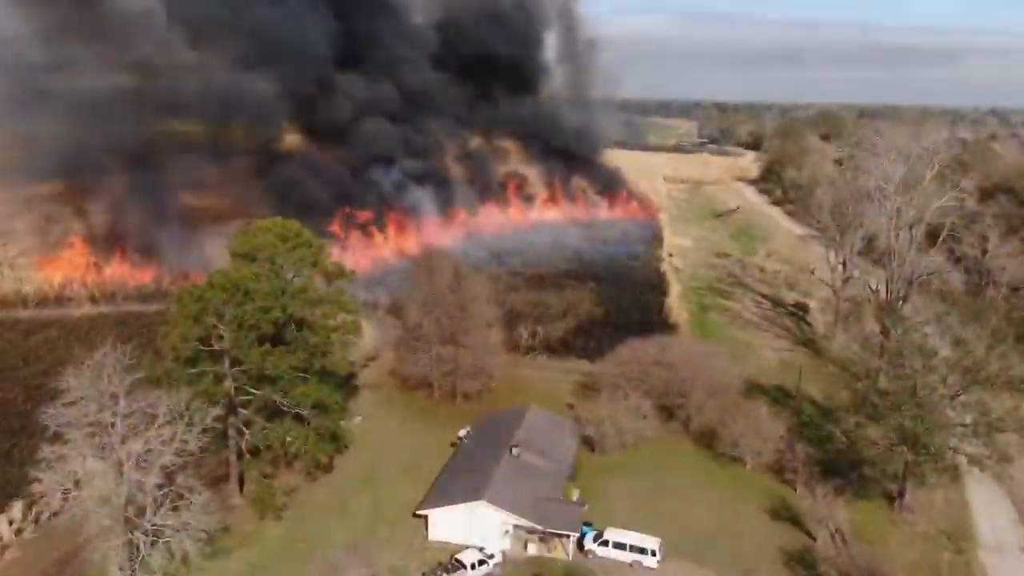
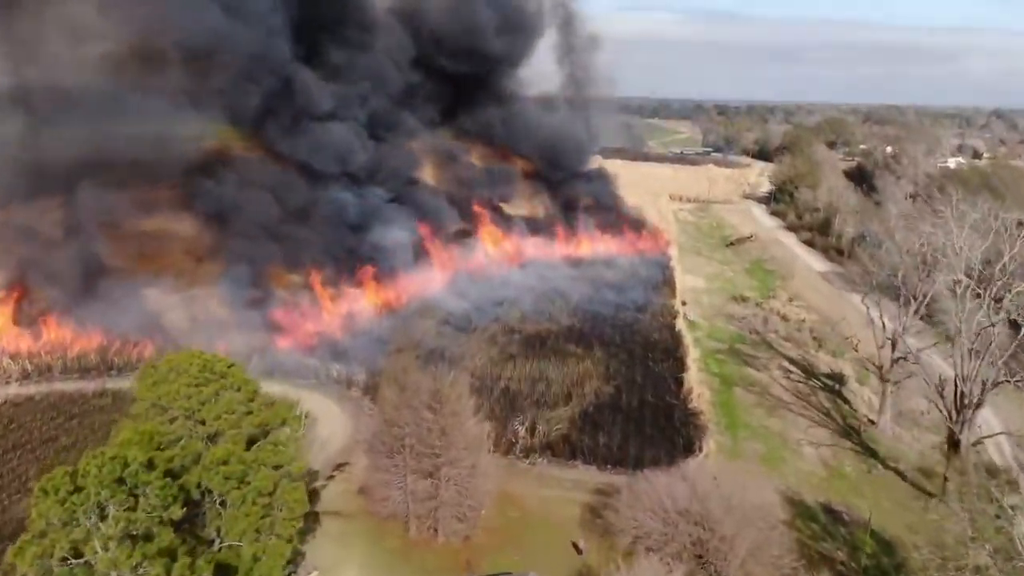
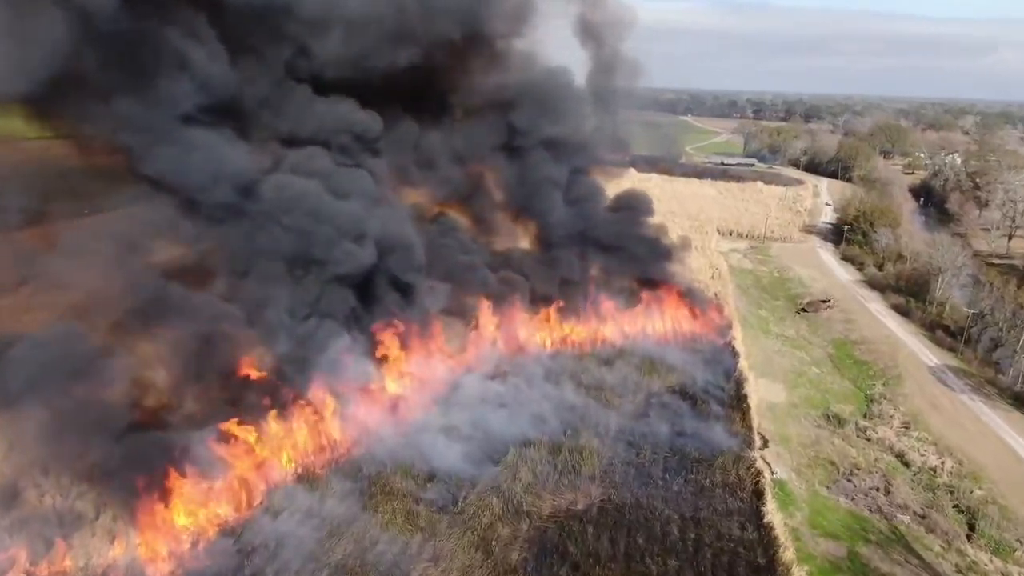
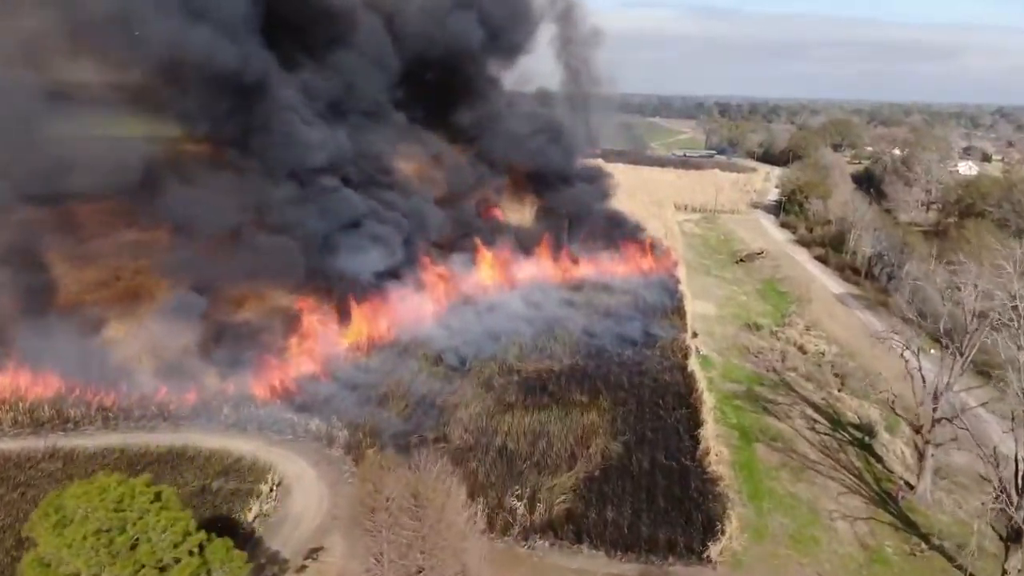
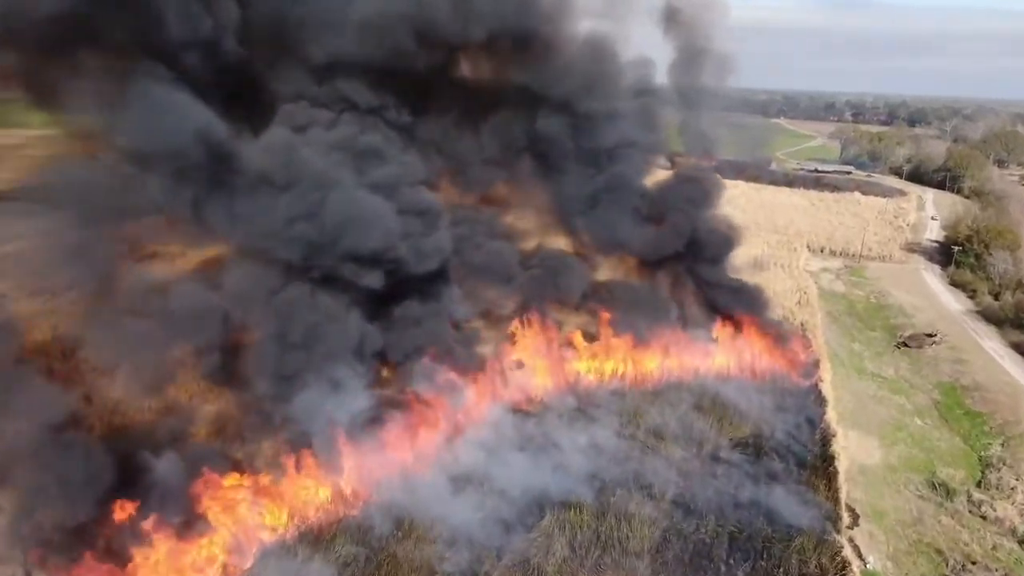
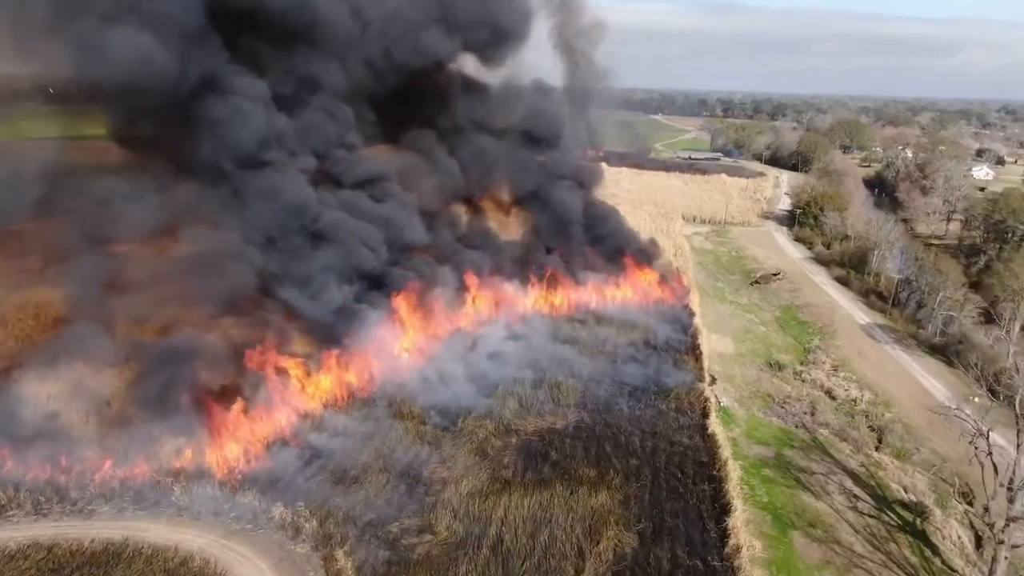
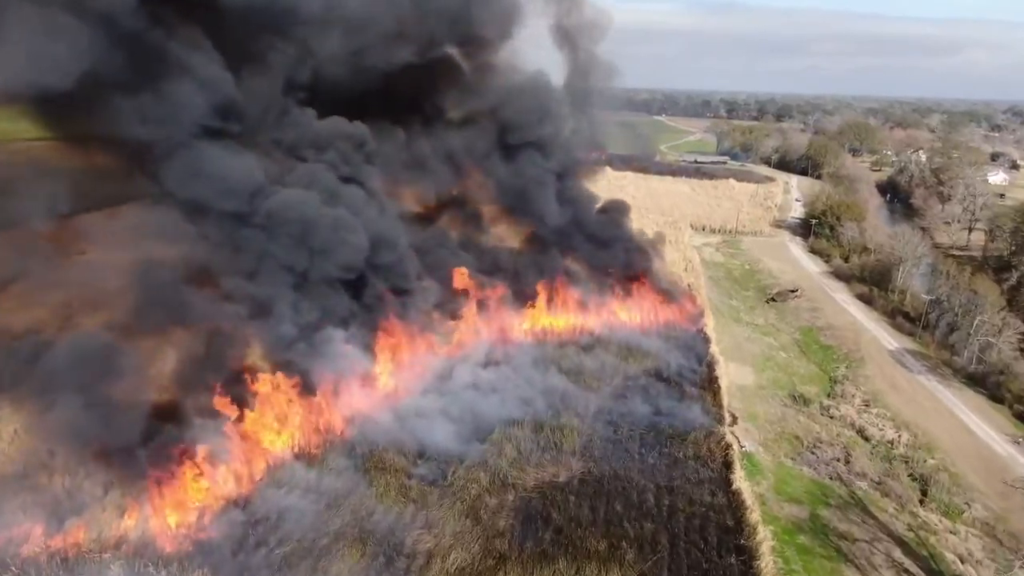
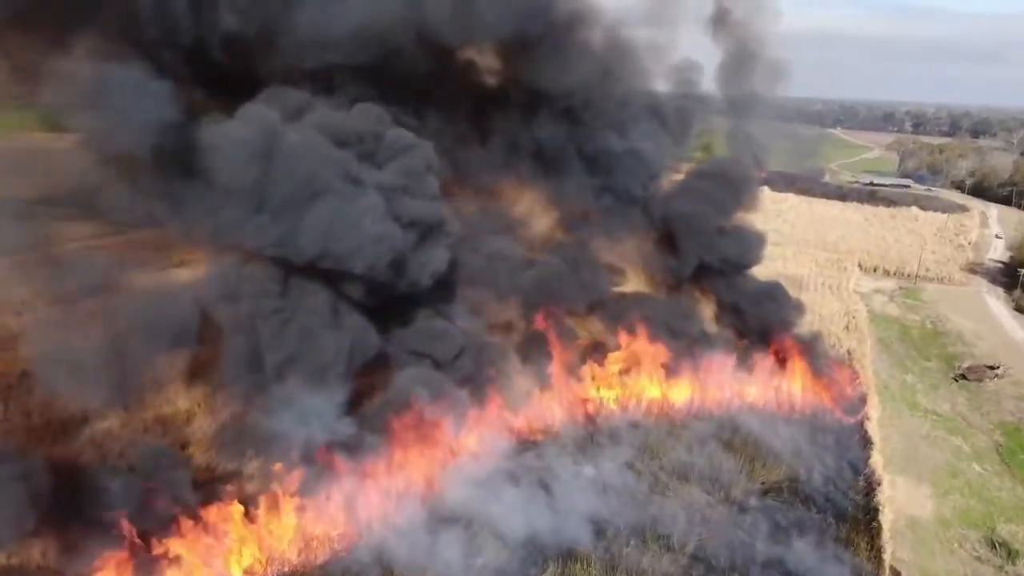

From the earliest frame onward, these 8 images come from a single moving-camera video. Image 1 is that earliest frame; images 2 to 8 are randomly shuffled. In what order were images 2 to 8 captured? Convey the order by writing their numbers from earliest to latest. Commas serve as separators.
2, 4, 6, 7, 3, 5, 8
